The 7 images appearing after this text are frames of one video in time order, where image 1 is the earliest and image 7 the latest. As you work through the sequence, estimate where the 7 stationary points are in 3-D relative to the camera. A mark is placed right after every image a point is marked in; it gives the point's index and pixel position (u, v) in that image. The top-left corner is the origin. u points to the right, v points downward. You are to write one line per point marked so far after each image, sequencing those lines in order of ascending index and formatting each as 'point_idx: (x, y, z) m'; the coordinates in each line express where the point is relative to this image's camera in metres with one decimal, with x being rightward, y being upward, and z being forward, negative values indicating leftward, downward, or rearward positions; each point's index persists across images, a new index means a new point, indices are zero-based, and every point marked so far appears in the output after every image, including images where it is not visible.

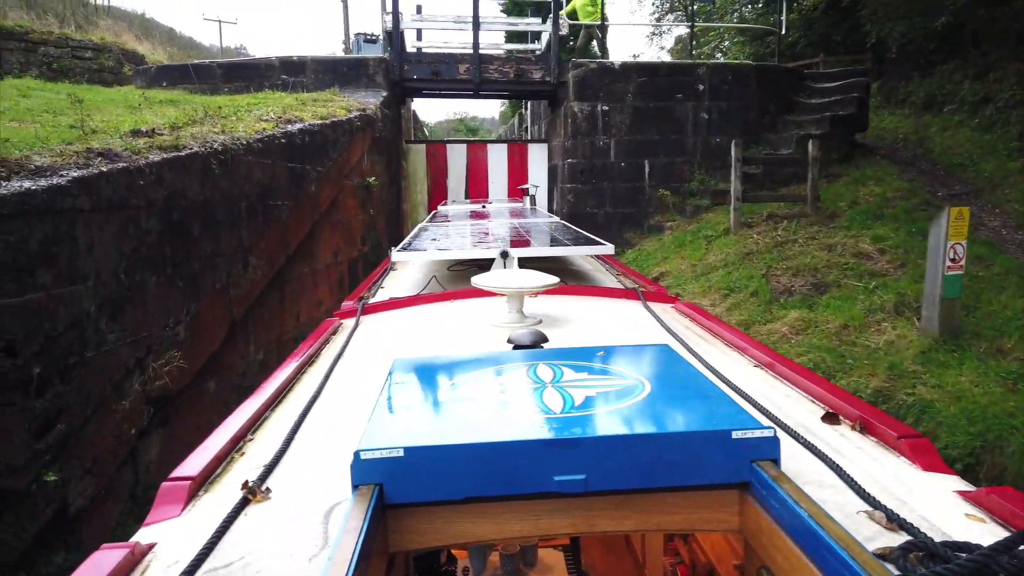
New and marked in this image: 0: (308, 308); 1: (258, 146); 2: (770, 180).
0: (-1.8, -0.2, +6.0) m
1: (-1.8, +1.0, +4.7) m
2: (+3.5, +1.5, +9.1) m
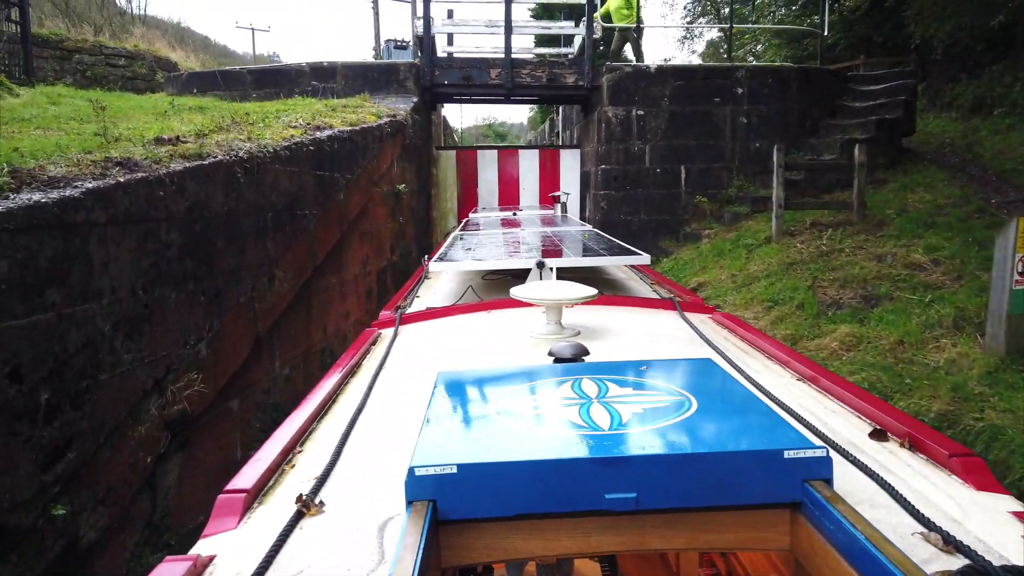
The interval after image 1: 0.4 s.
0: (-1.5, -0.3, +5.8) m
1: (-1.6, +0.9, +4.5) m
2: (+3.9, +1.3, +8.7) m
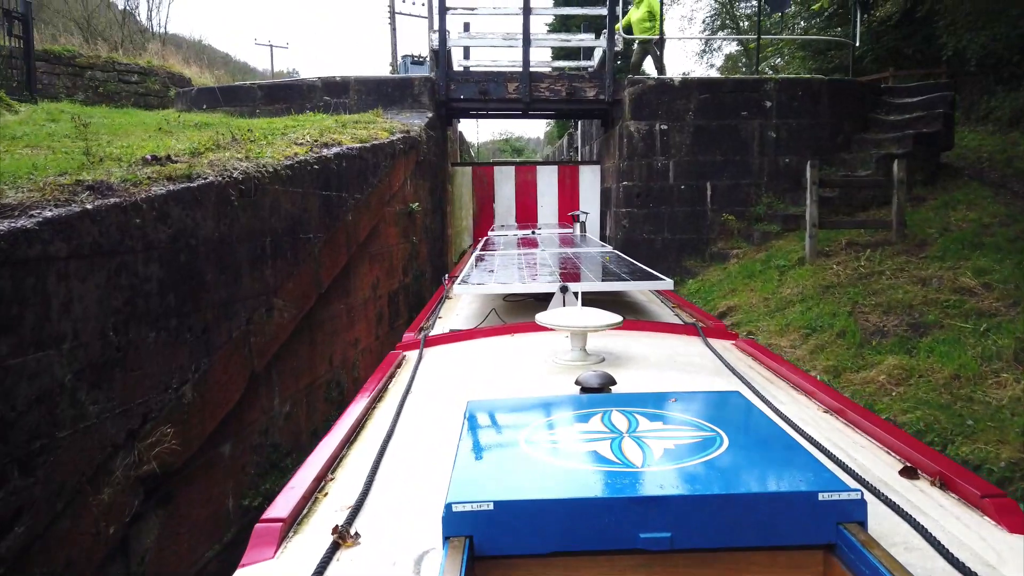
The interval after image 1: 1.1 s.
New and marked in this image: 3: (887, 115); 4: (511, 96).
0: (-1.4, -0.5, +5.5) m
1: (-1.4, +0.7, +4.2) m
2: (+4.1, +1.0, +8.2) m
3: (+5.3, +2.4, +9.3) m
4: (0.0, +2.6, +9.1) m
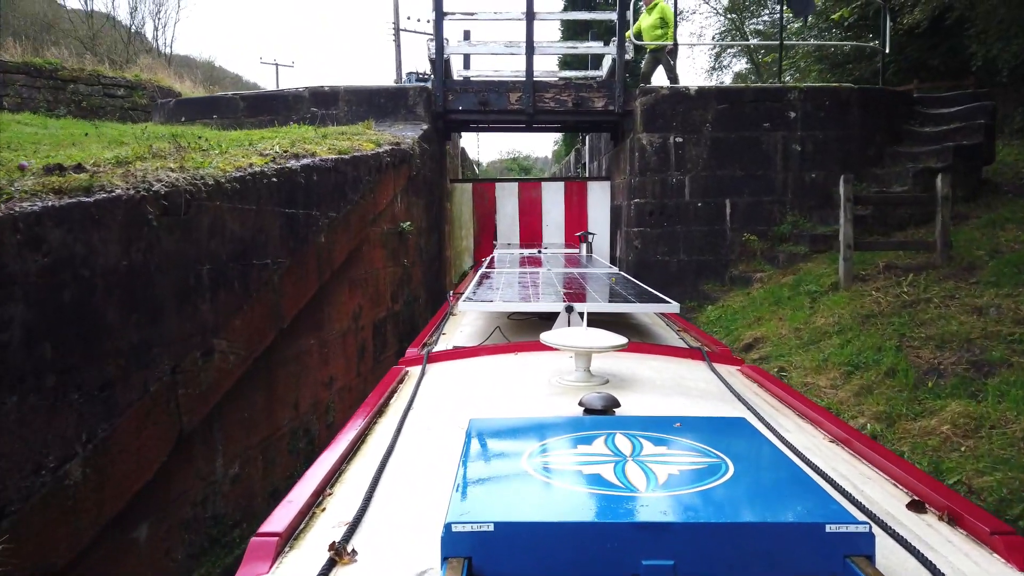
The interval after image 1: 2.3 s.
0: (-1.4, -0.7, +4.8) m
1: (-1.5, +0.5, +3.5) m
2: (+4.1, +0.7, +7.5) m
3: (+5.3, +2.1, +8.6) m
4: (0.0, +2.3, +8.5) m
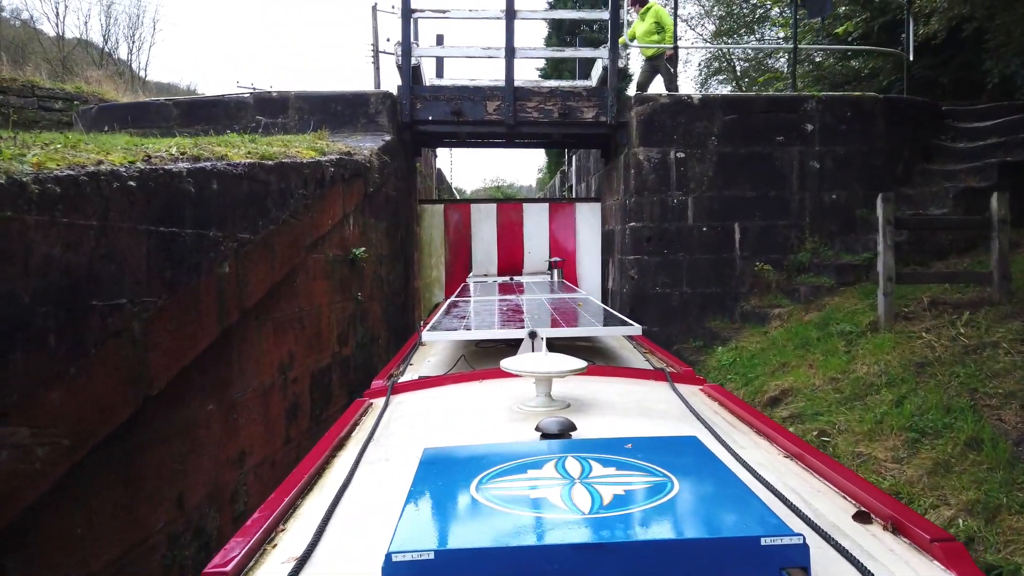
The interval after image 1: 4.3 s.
0: (-1.6, -1.0, +3.5) m
1: (-1.6, +0.3, +2.3) m
2: (+3.9, +0.4, +6.4) m
3: (+5.0, +1.7, +7.6) m
4: (-0.2, +1.9, +7.4) m
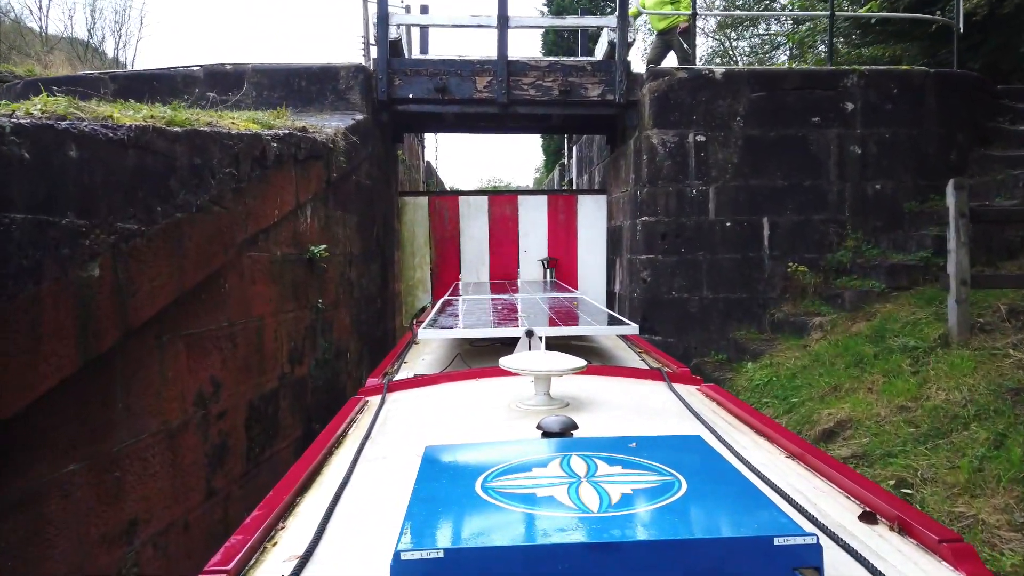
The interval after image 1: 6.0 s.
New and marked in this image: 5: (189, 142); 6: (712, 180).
0: (-1.6, -1.0, +2.5) m
1: (-1.6, +0.3, +1.3) m
2: (+3.9, +0.3, +5.4) m
3: (+5.0, +1.6, +6.6) m
4: (-0.3, +1.8, +6.4) m
5: (-1.5, +0.7, +3.1) m
6: (+1.9, +1.0, +6.2) m
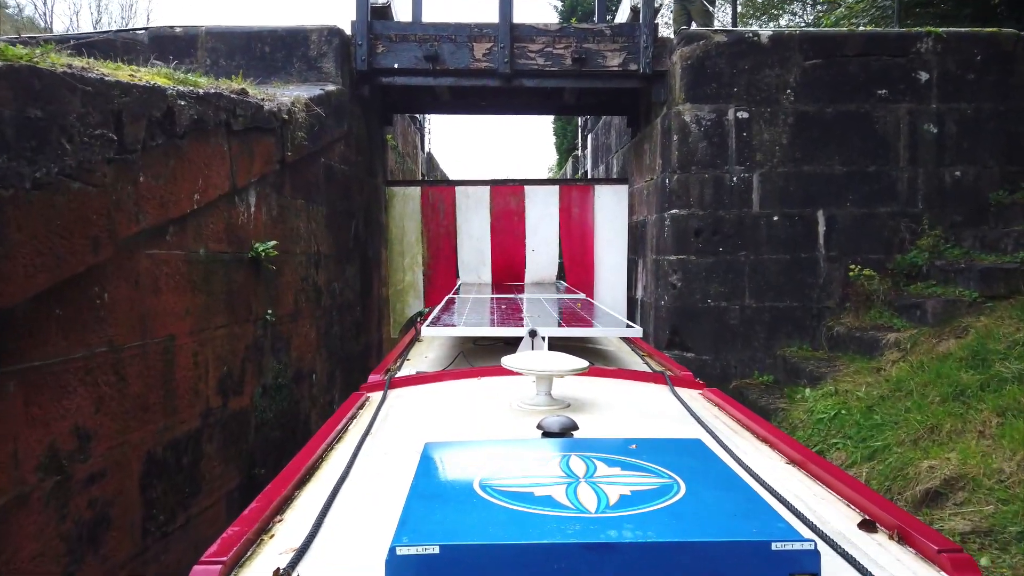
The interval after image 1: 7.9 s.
0: (-1.7, -1.0, +1.5) m
1: (-1.7, +0.3, +0.3) m
2: (+3.9, +0.3, +4.3) m
3: (+5.0, +1.5, +5.5) m
4: (-0.3, +1.8, +5.3) m
5: (-1.5, +0.6, +2.1) m
6: (+1.9, +0.9, +5.1) m
